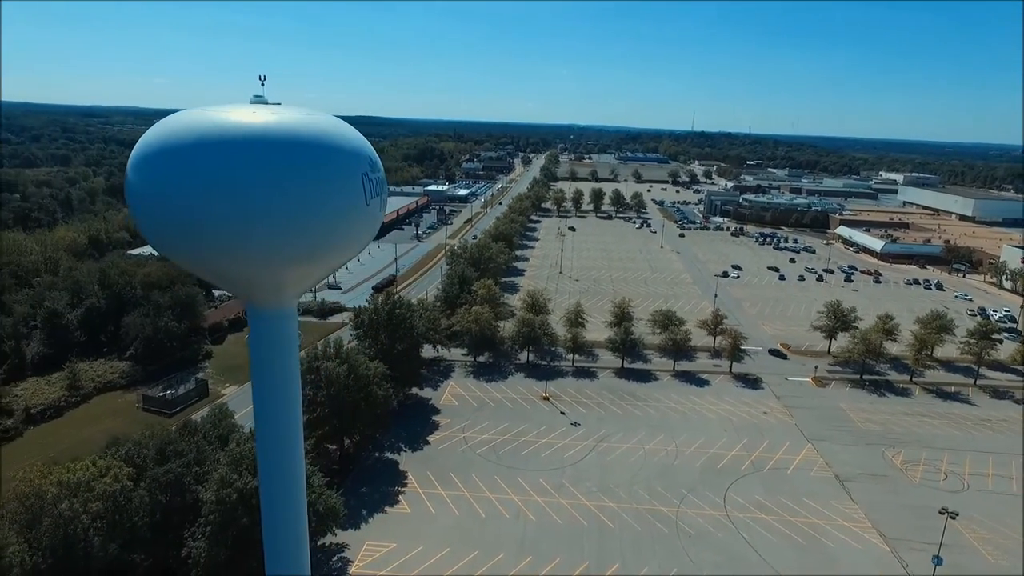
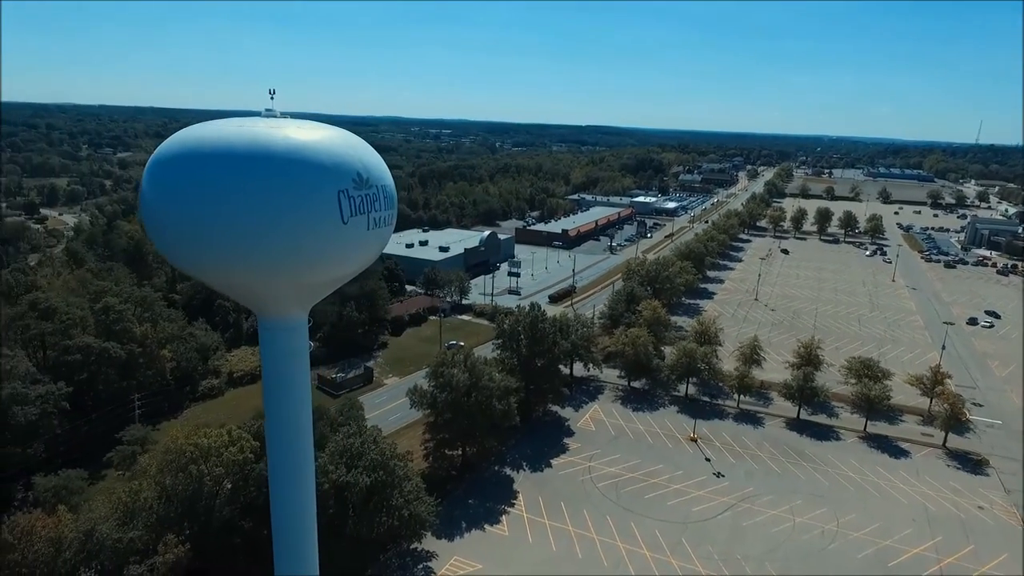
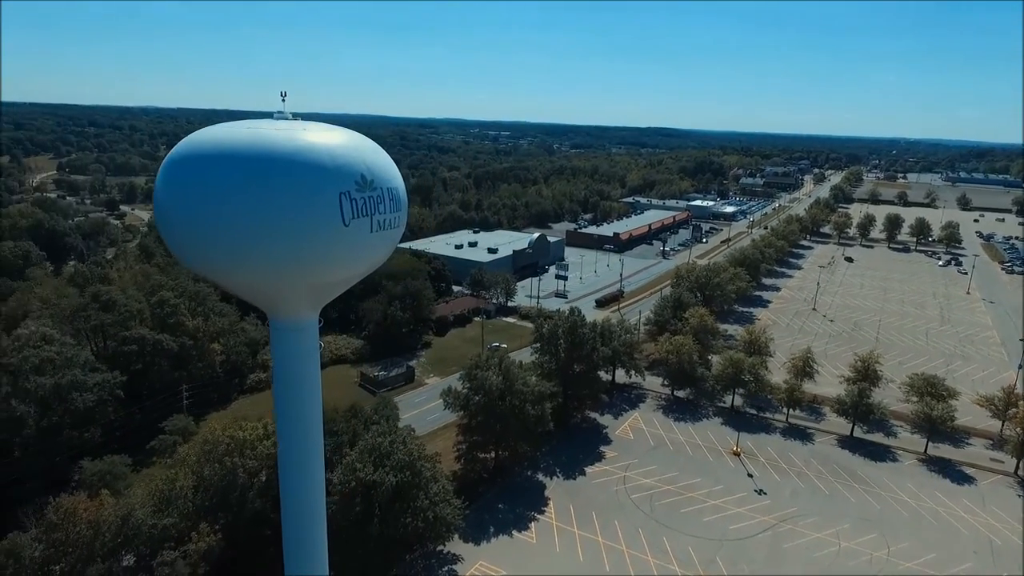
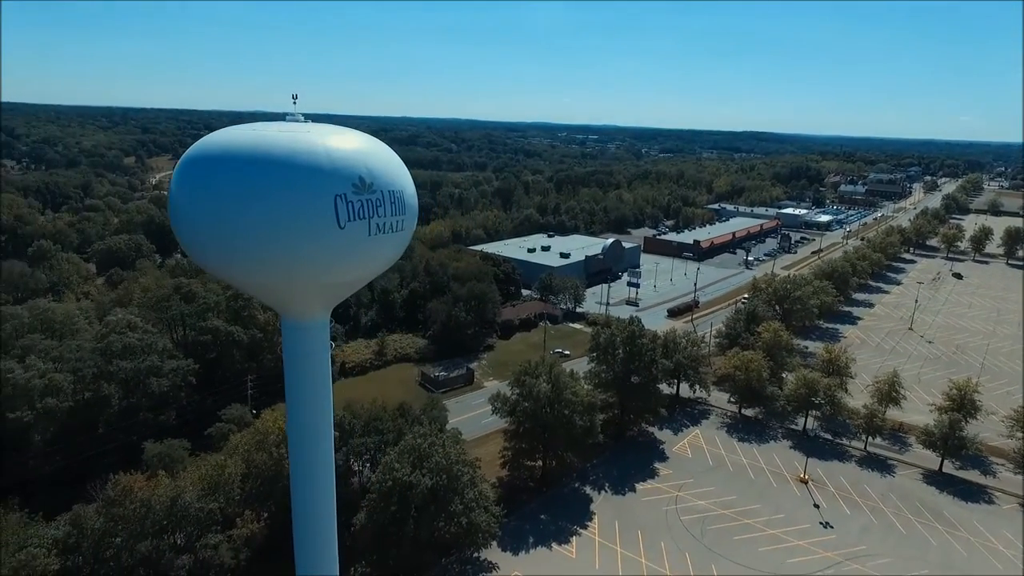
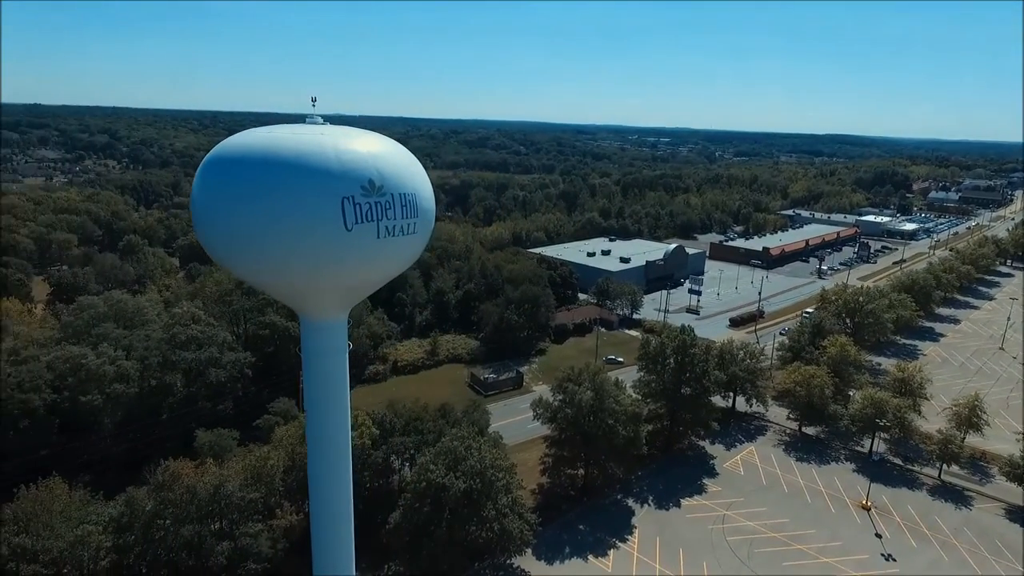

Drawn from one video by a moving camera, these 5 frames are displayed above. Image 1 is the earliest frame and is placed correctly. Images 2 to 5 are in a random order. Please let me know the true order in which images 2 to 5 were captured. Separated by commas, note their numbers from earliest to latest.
2, 3, 4, 5
